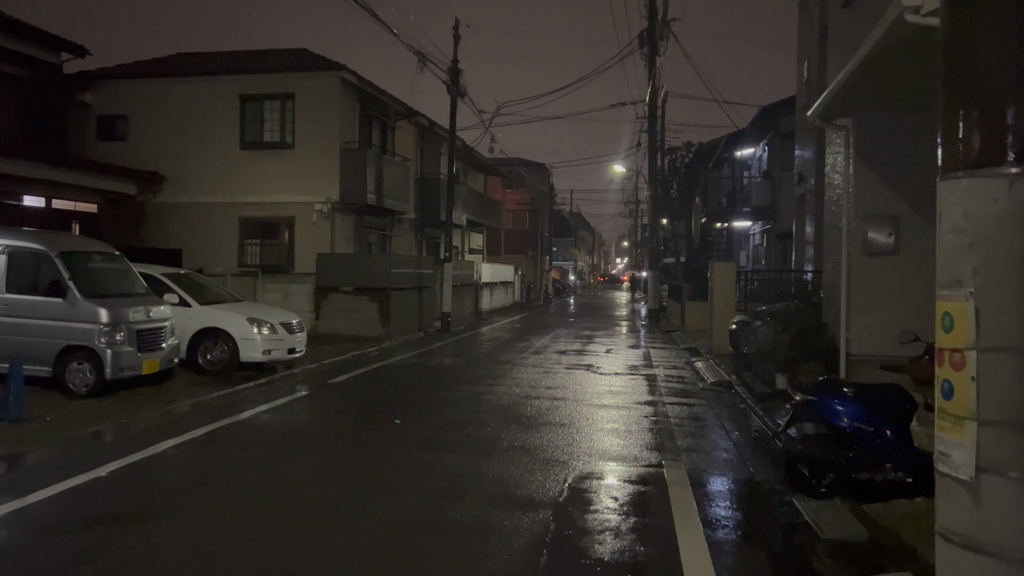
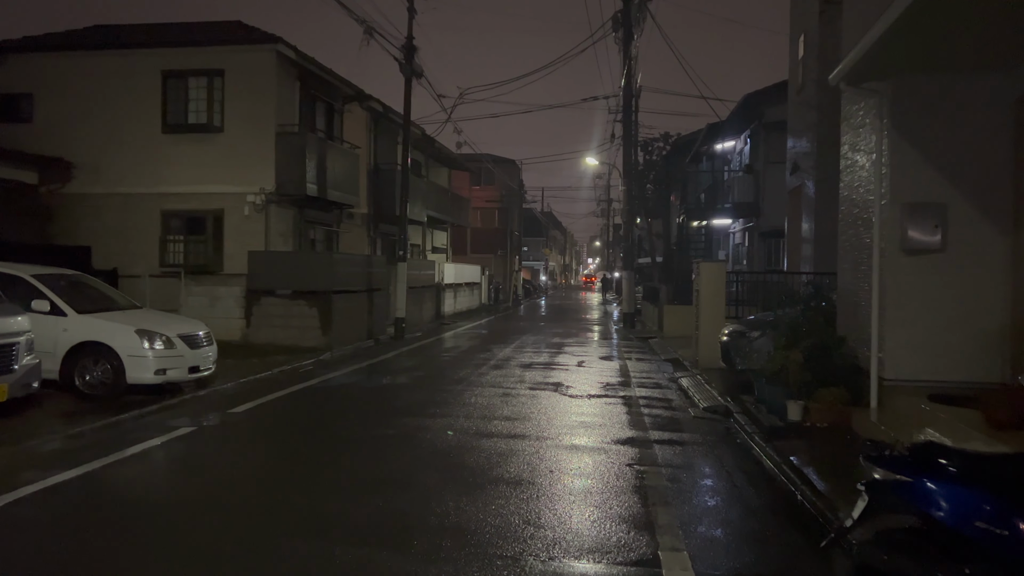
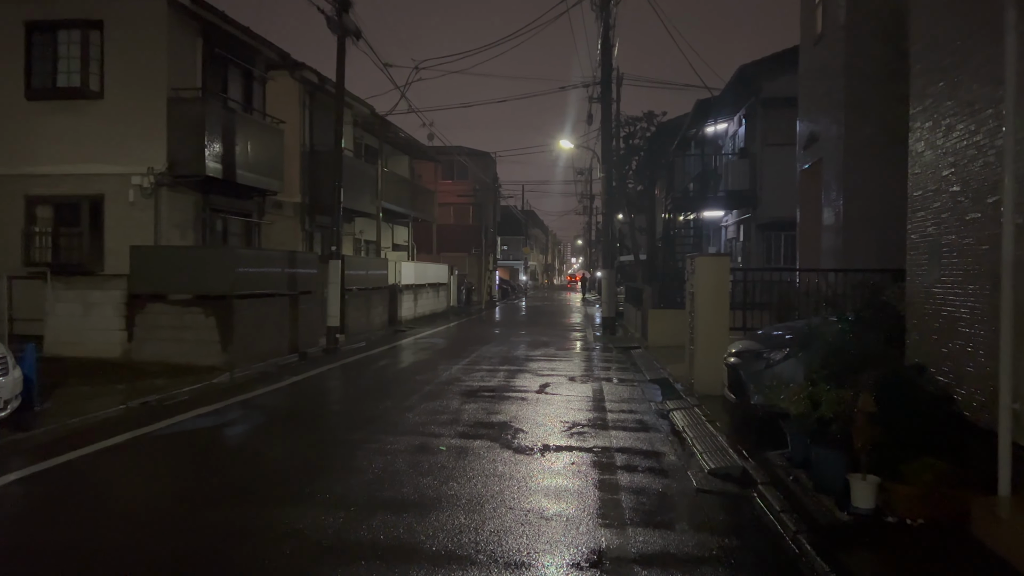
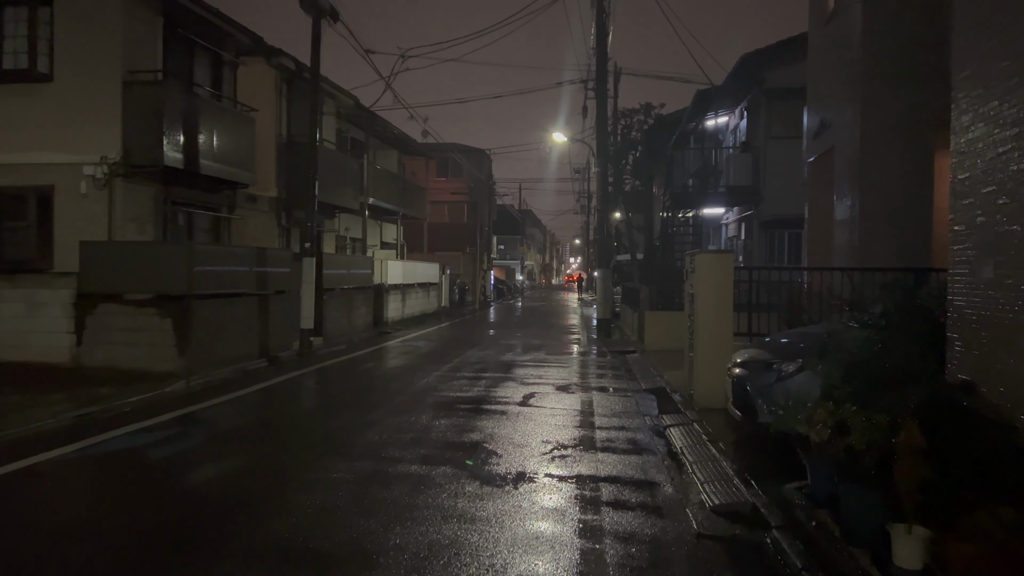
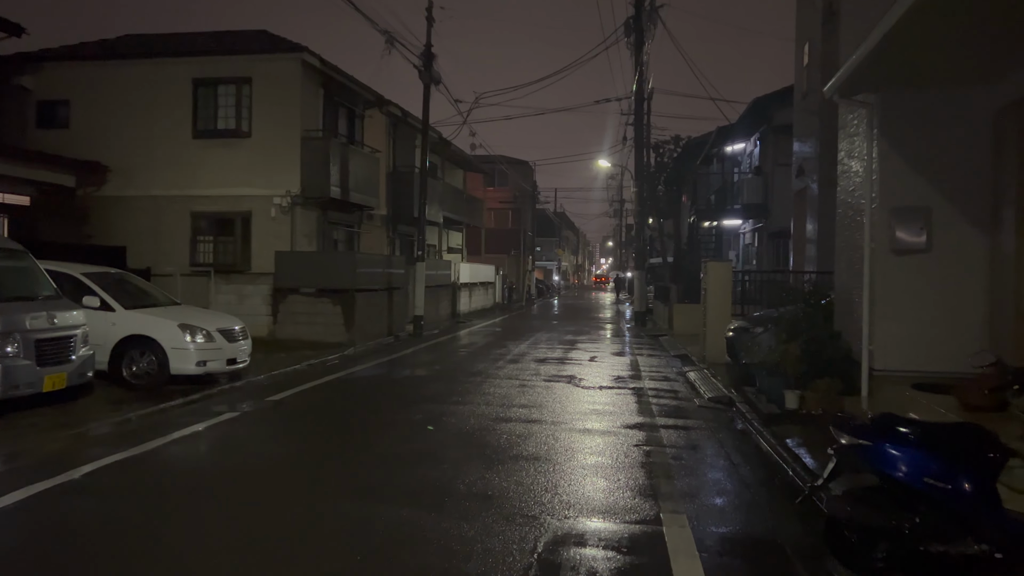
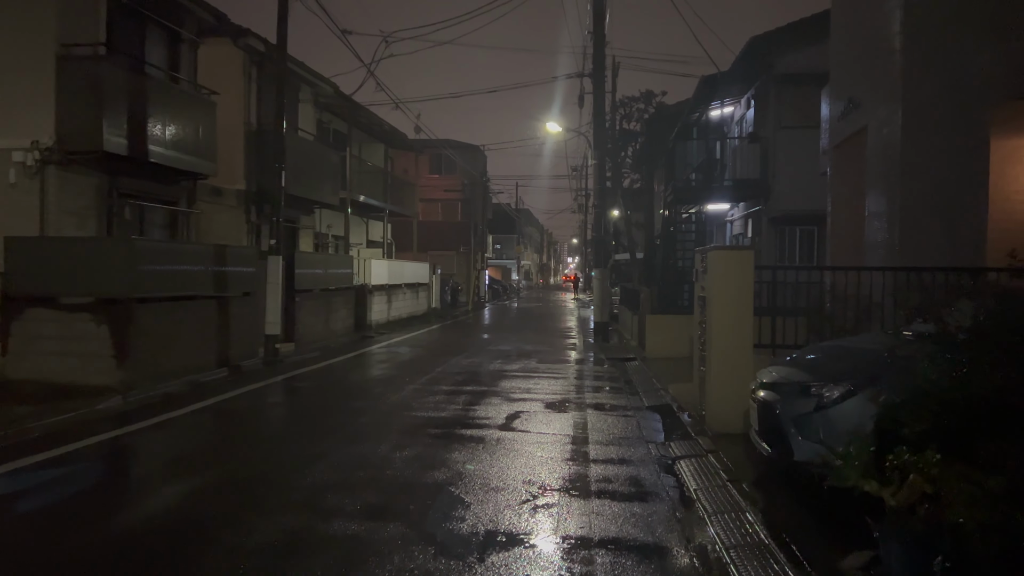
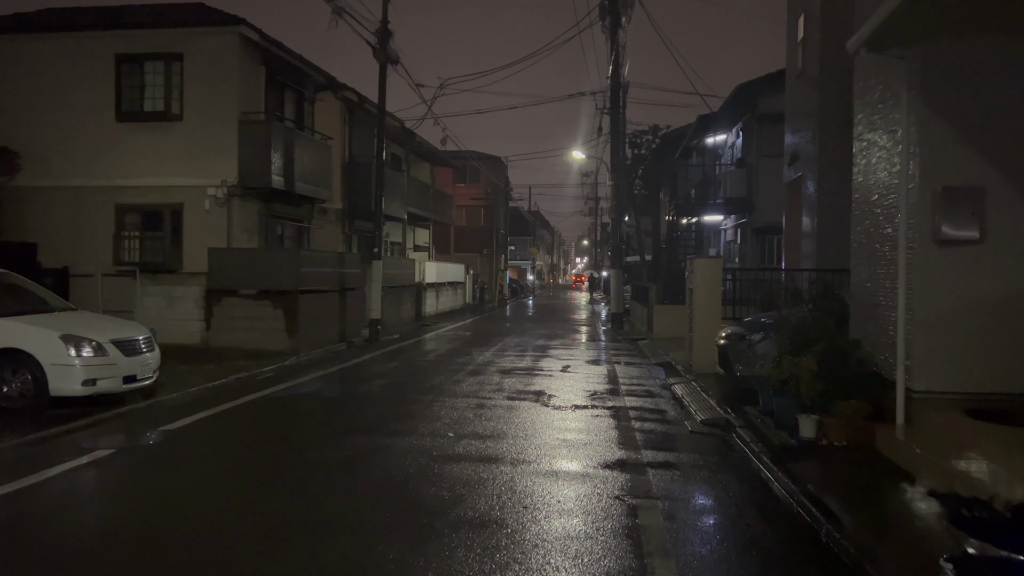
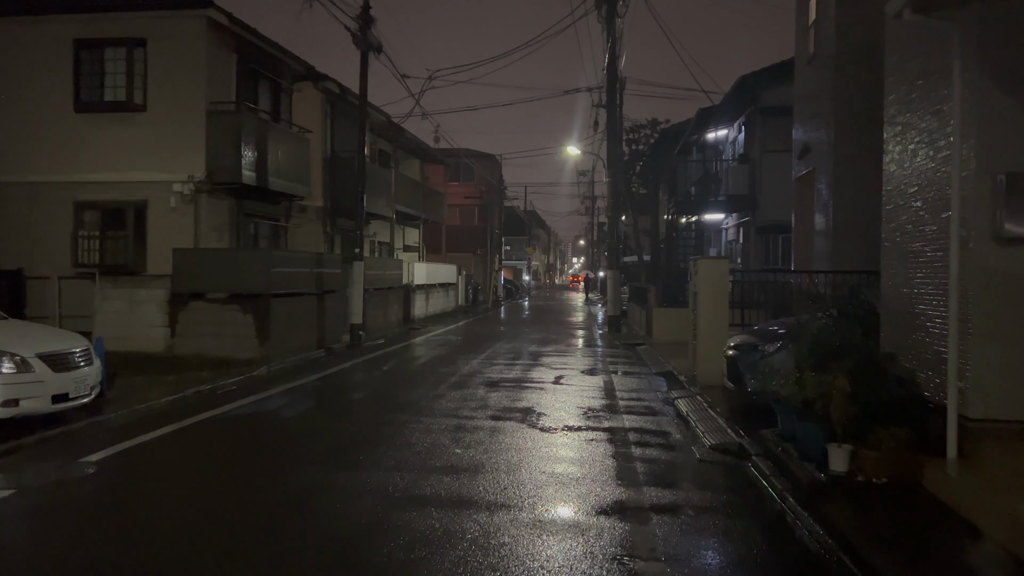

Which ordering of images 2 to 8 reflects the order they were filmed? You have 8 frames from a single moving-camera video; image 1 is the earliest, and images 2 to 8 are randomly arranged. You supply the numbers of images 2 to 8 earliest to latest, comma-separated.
5, 2, 7, 8, 3, 4, 6
